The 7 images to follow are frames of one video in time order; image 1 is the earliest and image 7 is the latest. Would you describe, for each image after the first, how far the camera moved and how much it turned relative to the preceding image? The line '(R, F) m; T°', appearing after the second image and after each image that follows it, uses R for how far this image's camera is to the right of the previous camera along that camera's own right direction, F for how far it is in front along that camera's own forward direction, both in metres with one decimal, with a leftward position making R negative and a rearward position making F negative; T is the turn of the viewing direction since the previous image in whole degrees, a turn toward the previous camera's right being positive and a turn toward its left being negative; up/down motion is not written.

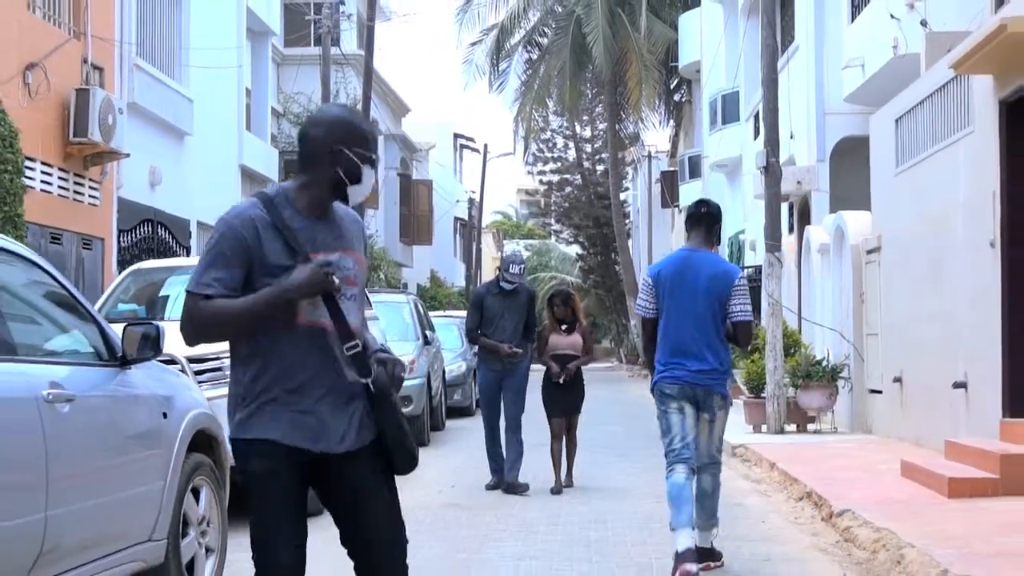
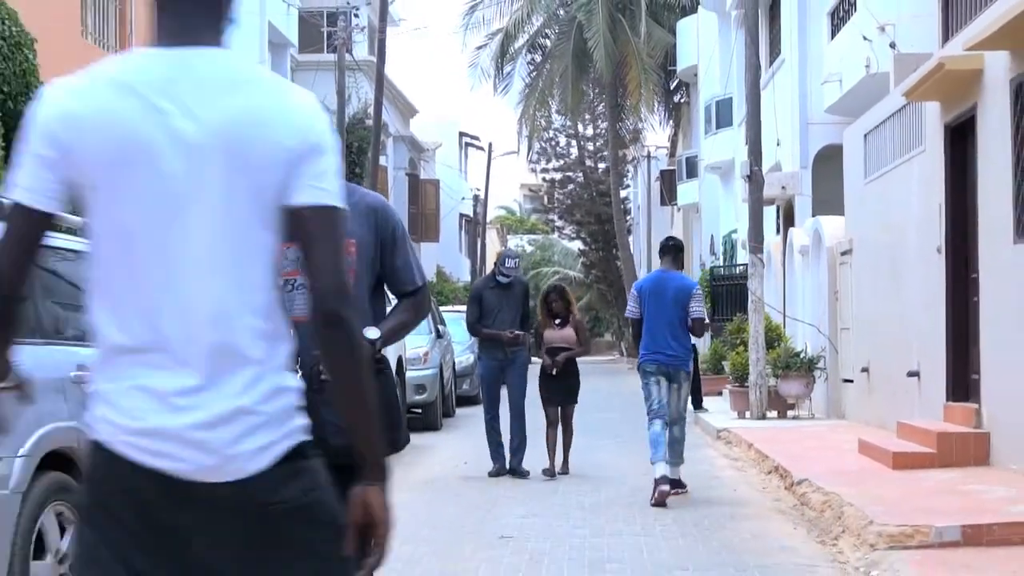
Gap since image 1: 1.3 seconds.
(0.0, -1.4) m; 0°
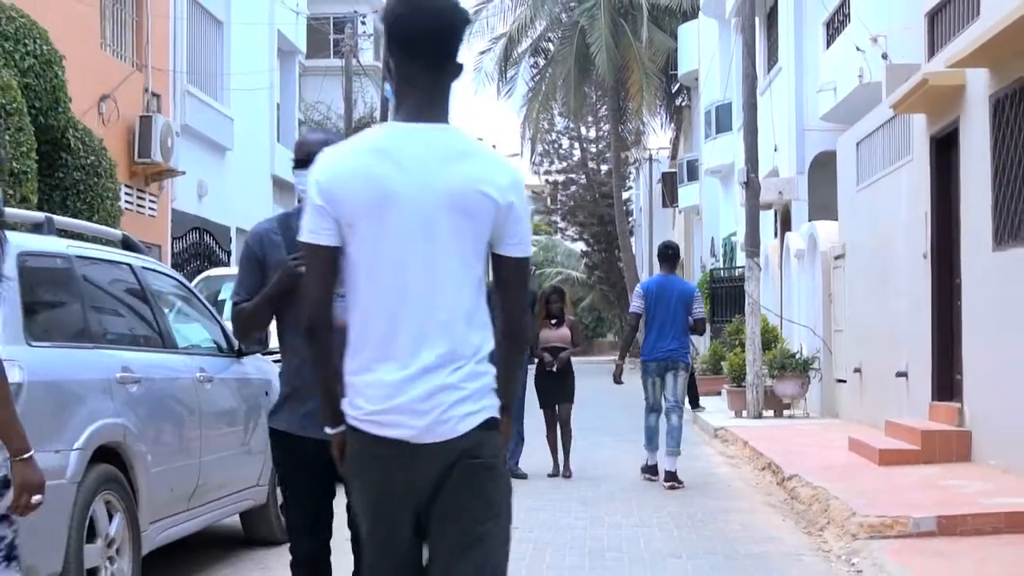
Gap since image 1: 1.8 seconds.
(0.0, -0.5) m; 0°
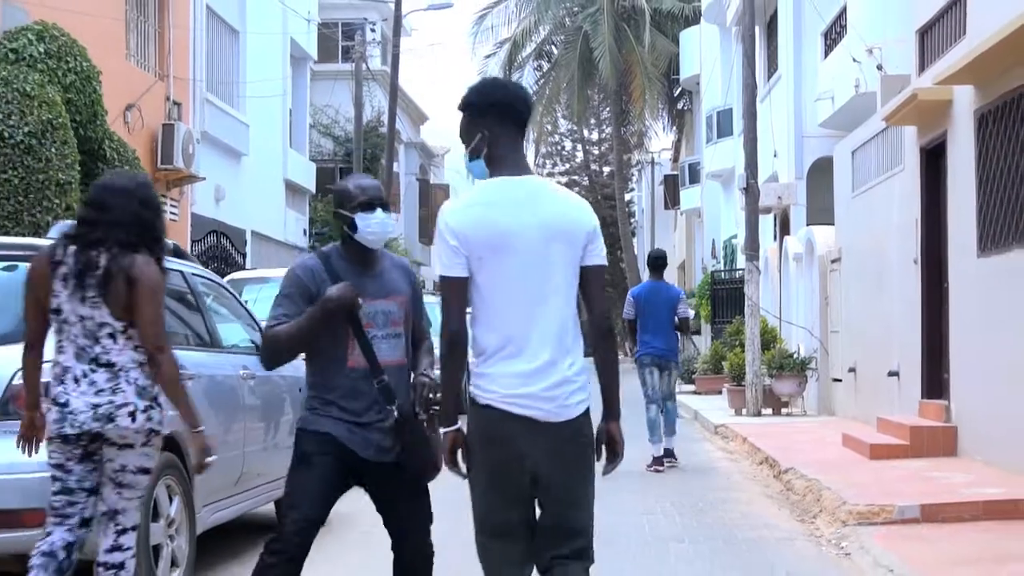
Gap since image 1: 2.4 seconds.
(-0.1, -0.6) m; 0°
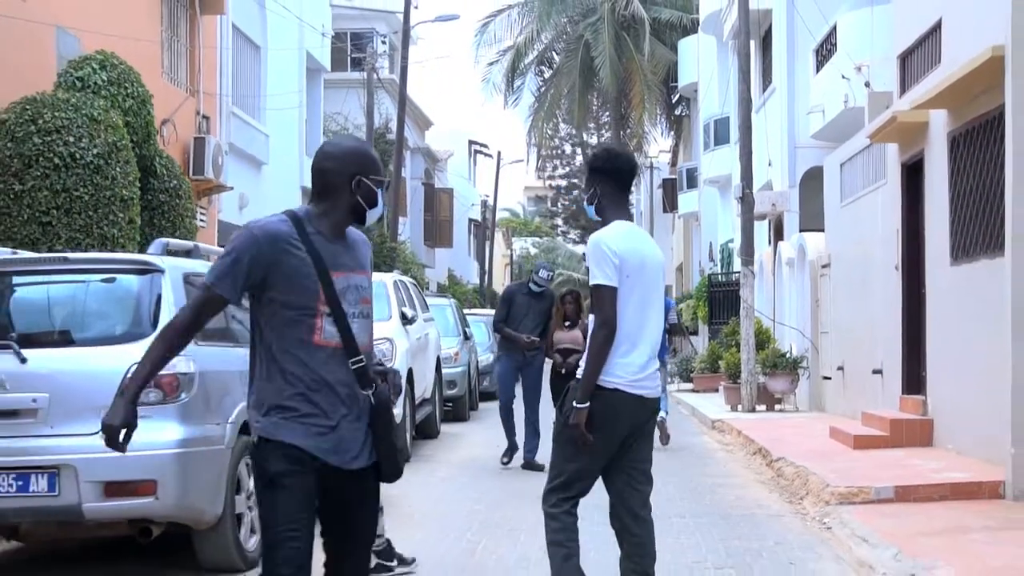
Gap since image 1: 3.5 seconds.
(-0.2, -1.1) m; 0°
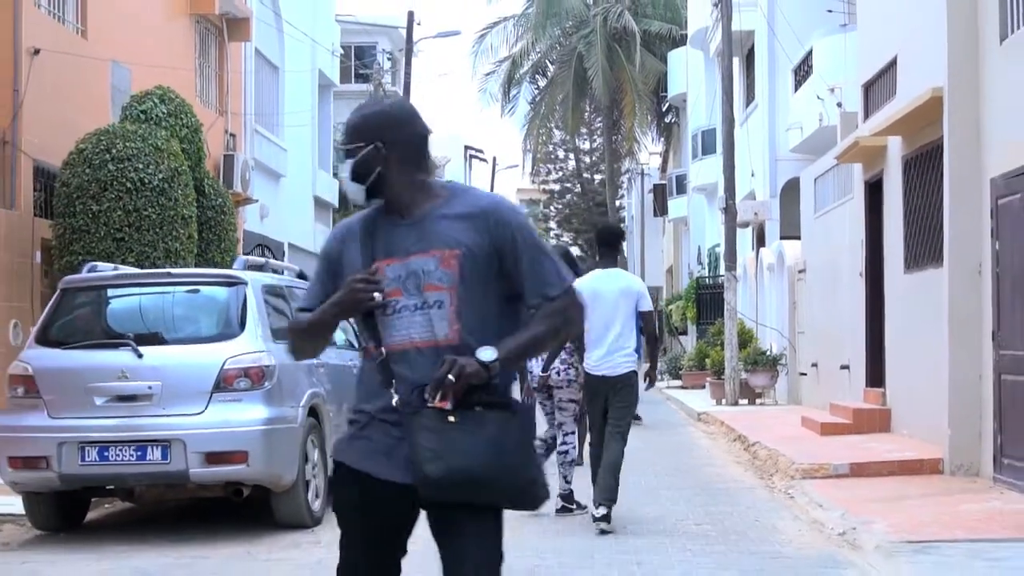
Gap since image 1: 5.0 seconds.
(-0.1, -1.6) m; 0°
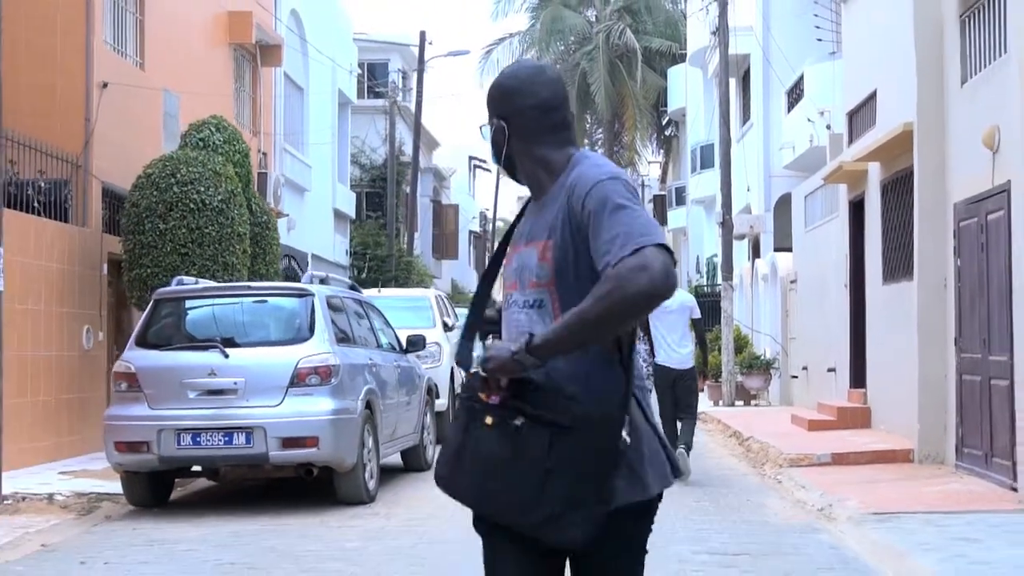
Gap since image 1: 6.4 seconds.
(-0.2, -1.5) m; 0°
